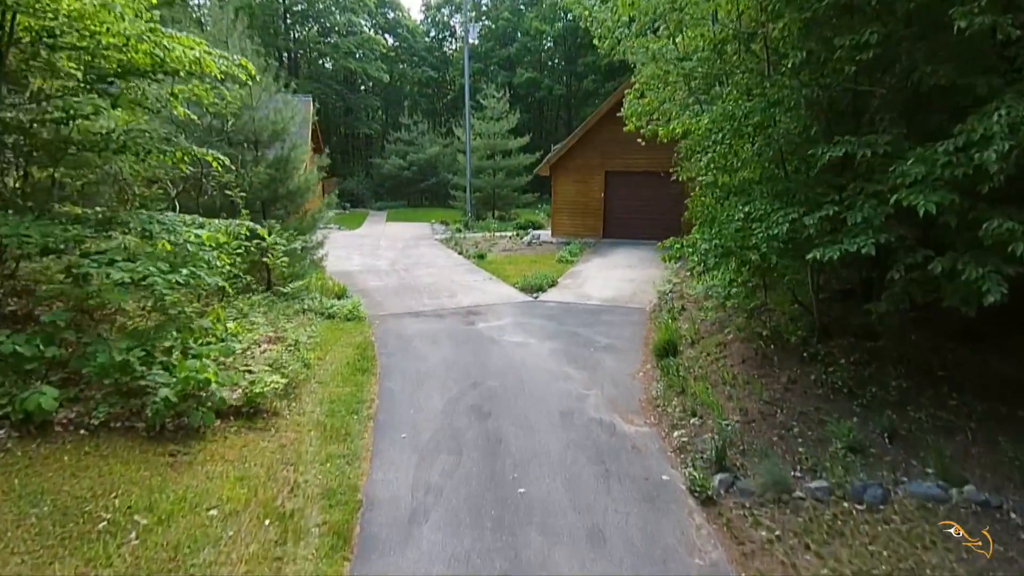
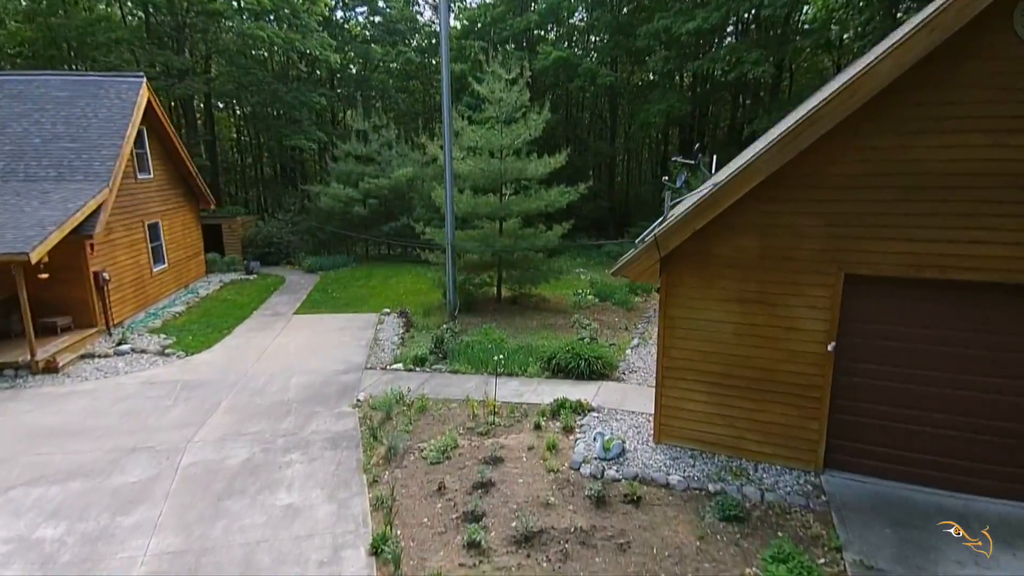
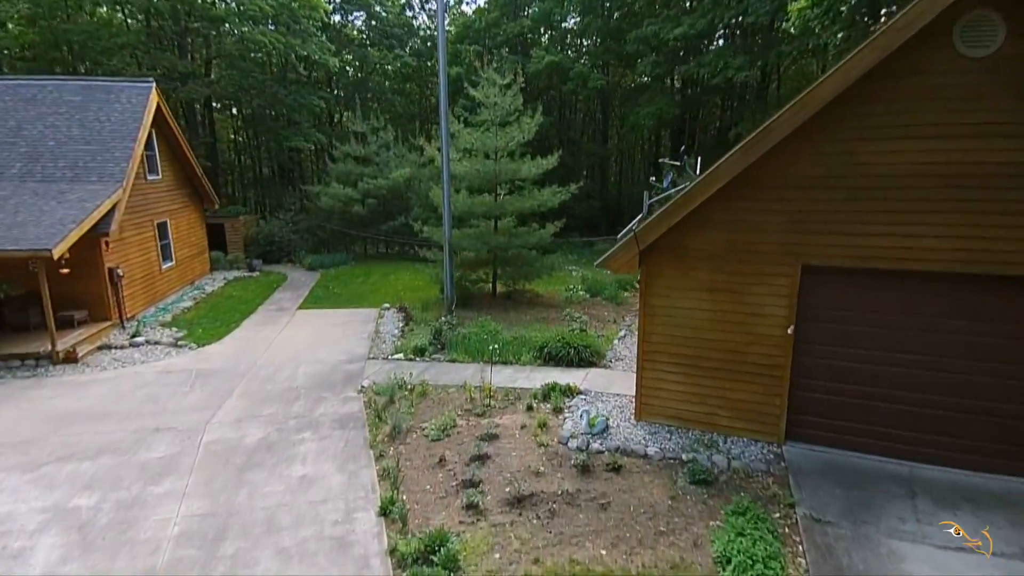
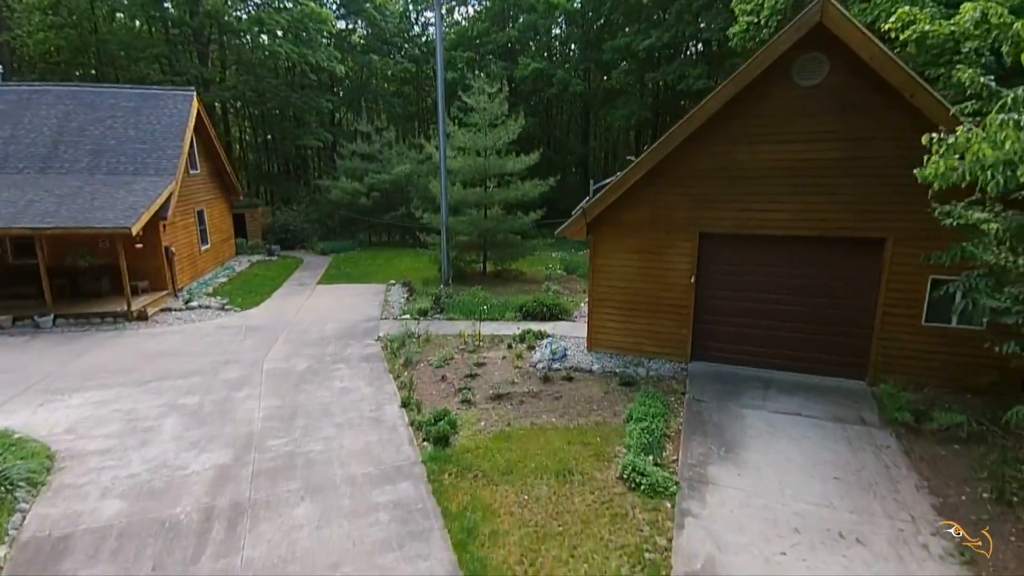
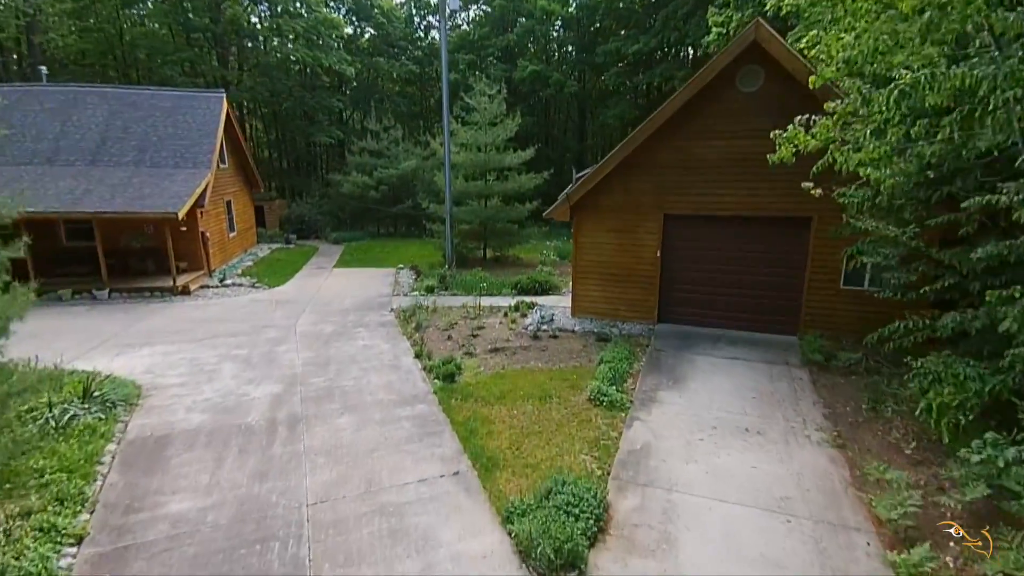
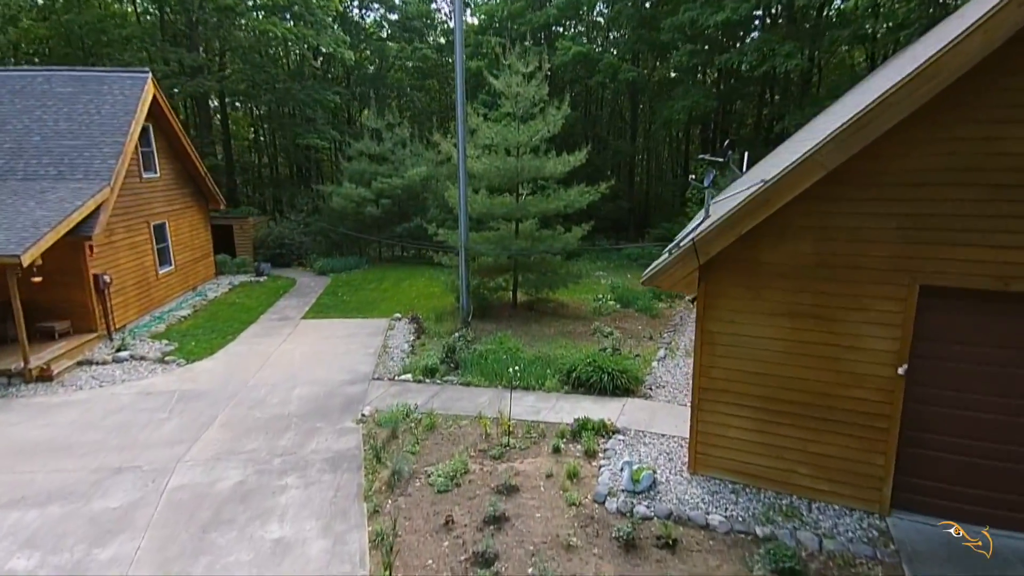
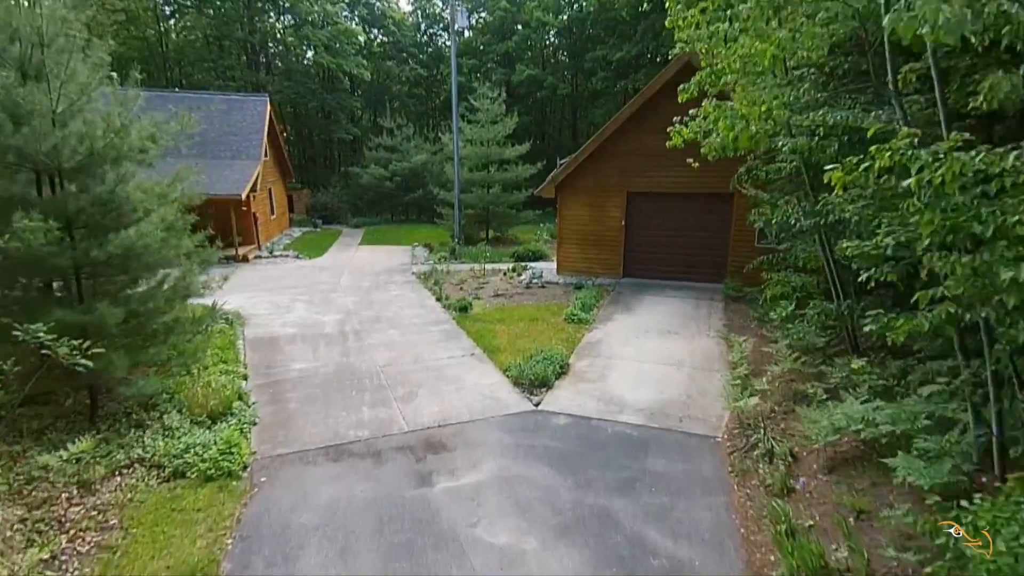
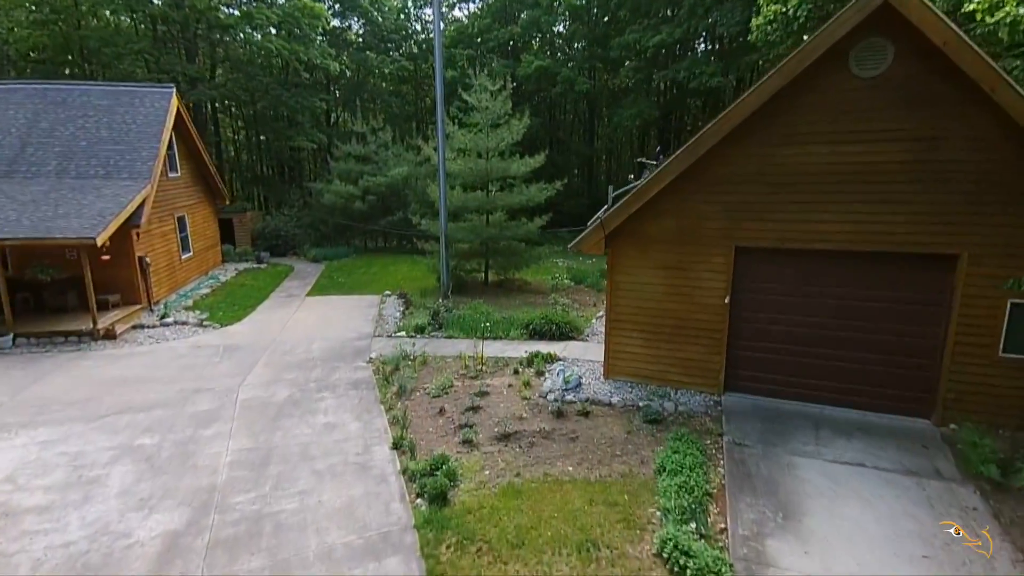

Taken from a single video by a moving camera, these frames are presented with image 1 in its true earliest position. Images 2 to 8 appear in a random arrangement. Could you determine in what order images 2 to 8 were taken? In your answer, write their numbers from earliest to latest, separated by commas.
7, 5, 4, 8, 3, 2, 6
